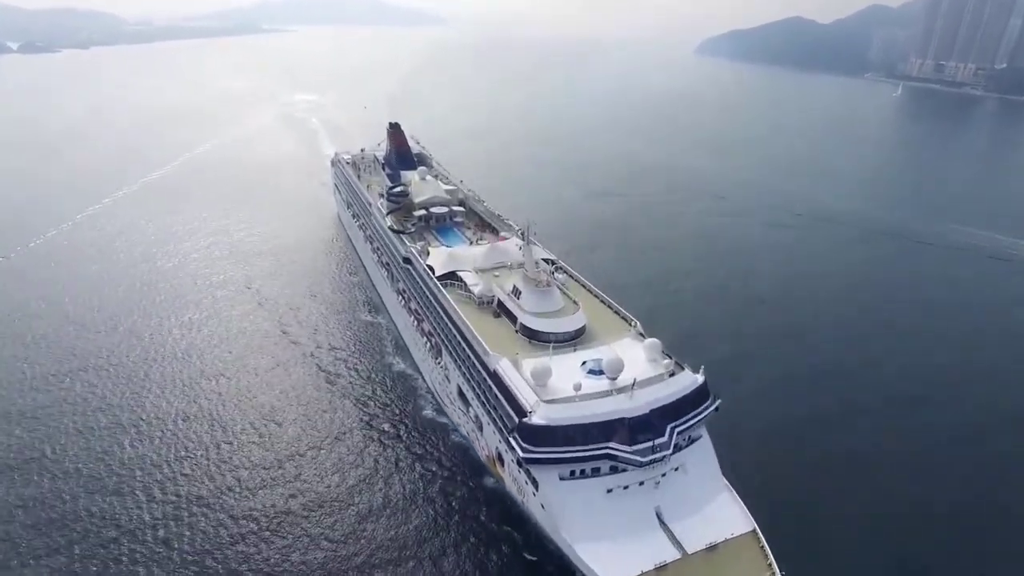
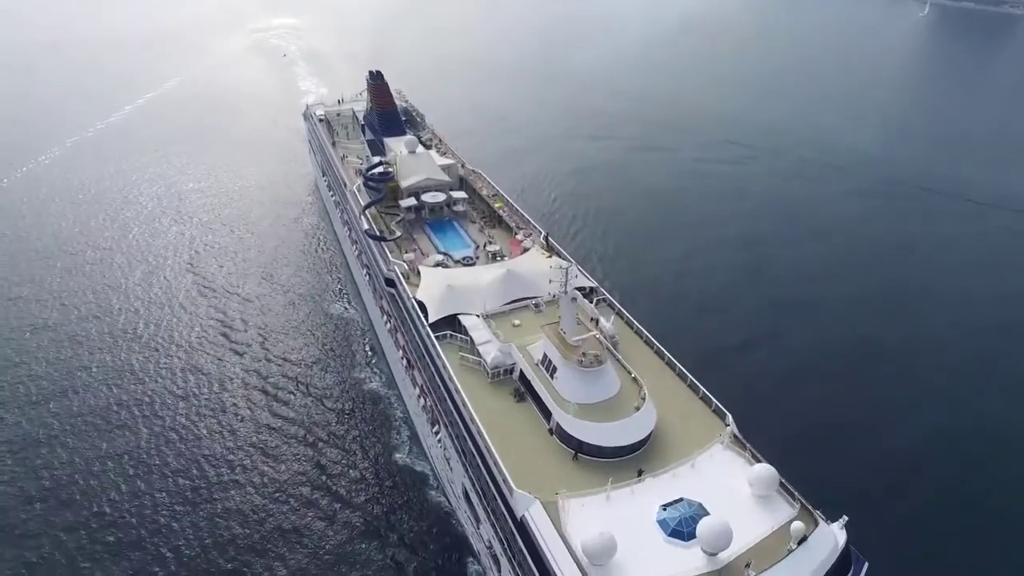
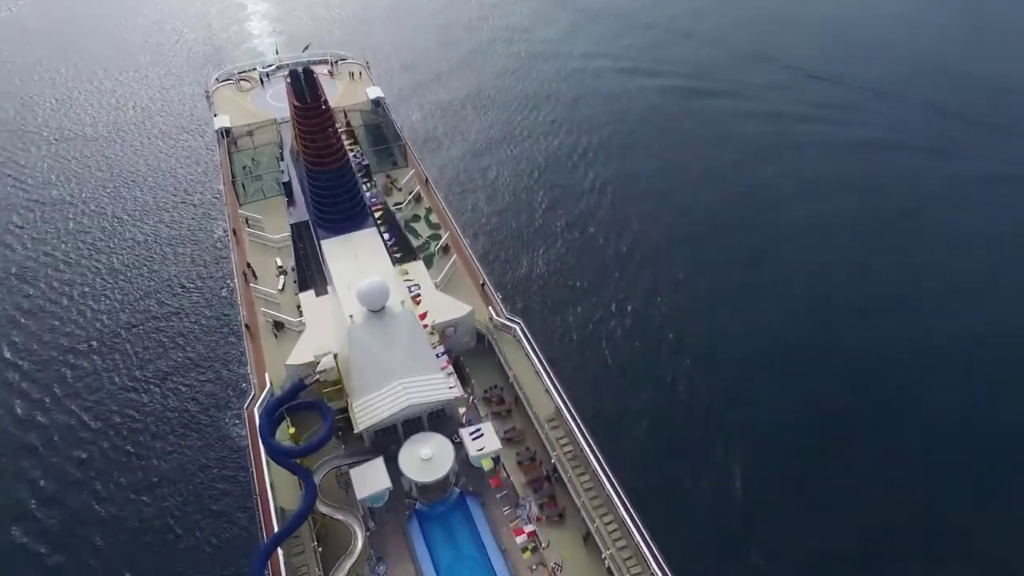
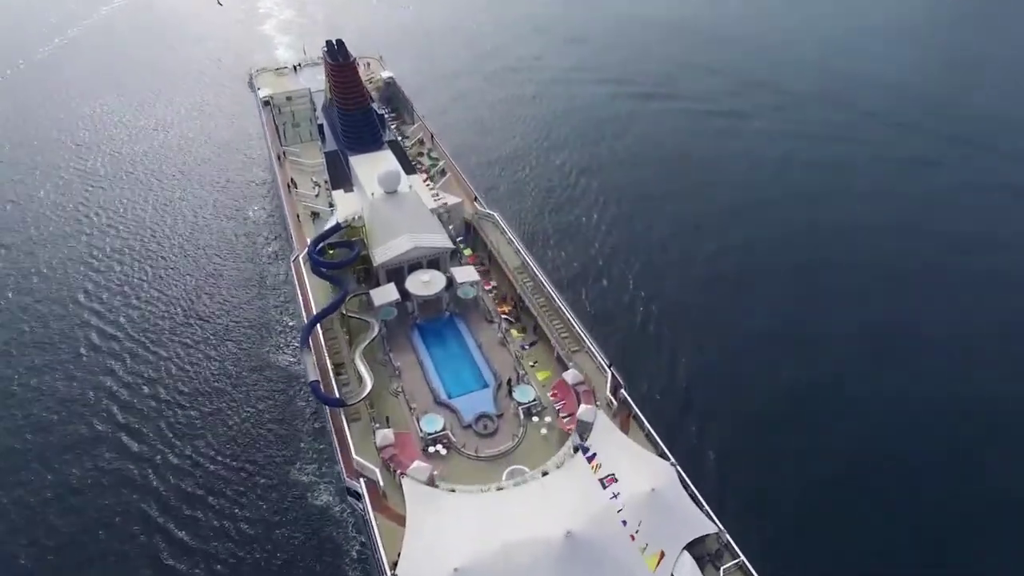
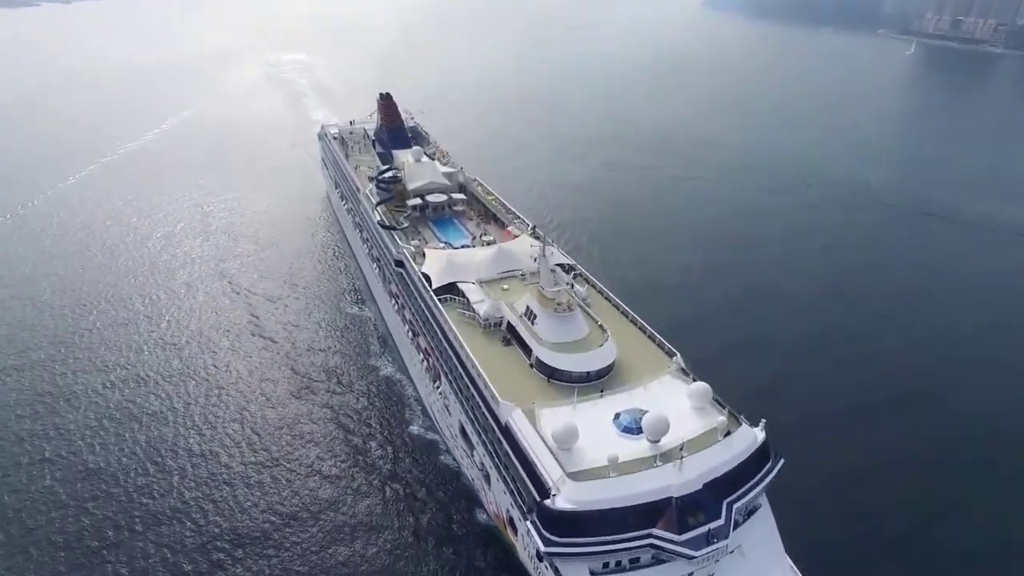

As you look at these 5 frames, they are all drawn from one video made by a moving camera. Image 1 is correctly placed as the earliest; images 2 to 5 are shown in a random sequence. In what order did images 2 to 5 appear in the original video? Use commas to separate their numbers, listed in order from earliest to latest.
5, 2, 4, 3
